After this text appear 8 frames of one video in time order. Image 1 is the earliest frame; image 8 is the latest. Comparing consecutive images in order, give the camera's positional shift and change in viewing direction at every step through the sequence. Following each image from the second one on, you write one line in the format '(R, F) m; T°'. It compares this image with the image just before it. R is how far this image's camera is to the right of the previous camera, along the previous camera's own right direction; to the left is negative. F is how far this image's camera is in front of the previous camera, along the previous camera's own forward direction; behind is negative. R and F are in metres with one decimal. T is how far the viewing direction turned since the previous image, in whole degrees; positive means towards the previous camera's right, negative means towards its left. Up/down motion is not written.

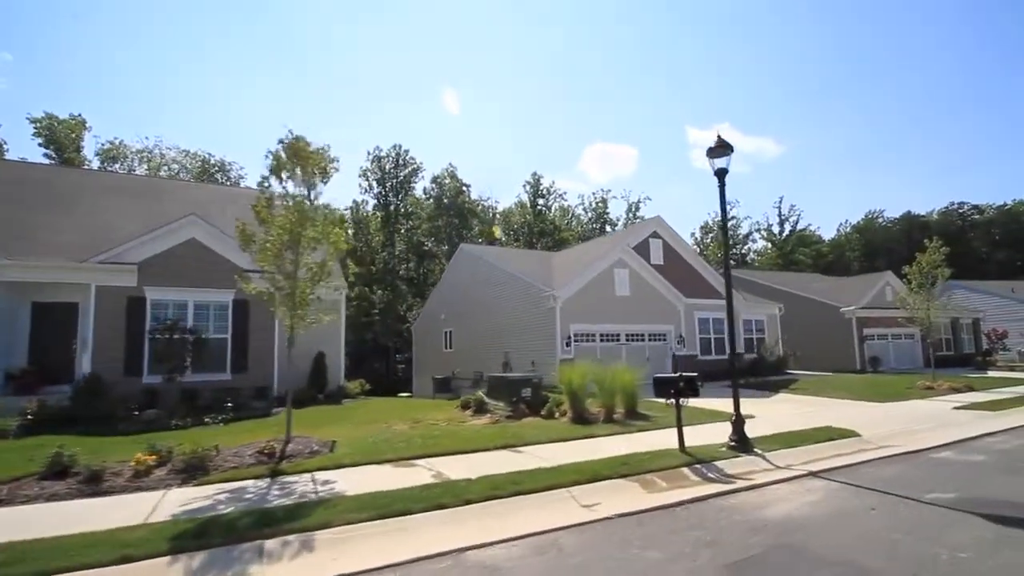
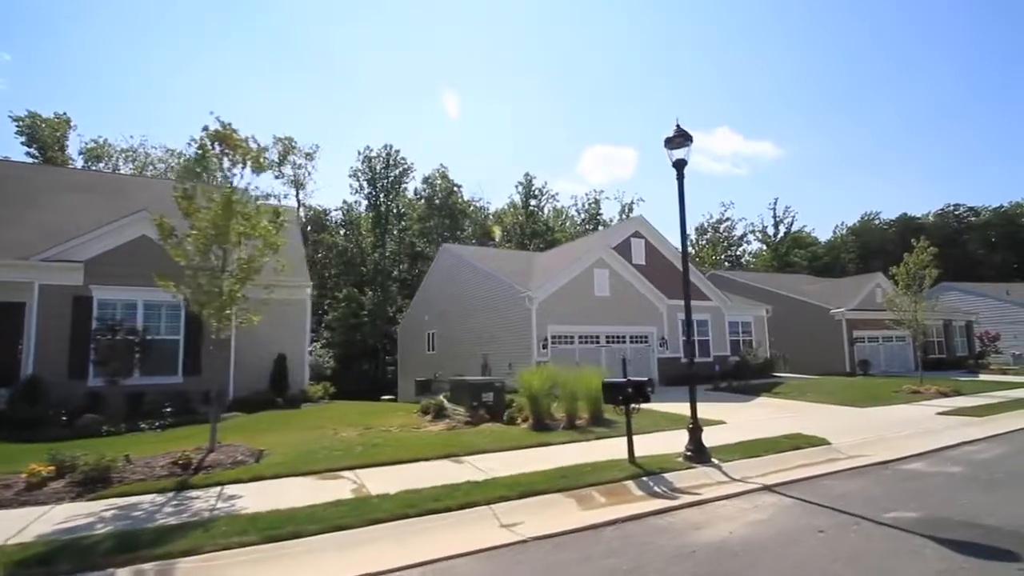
(+1.1, +0.7) m; 0°
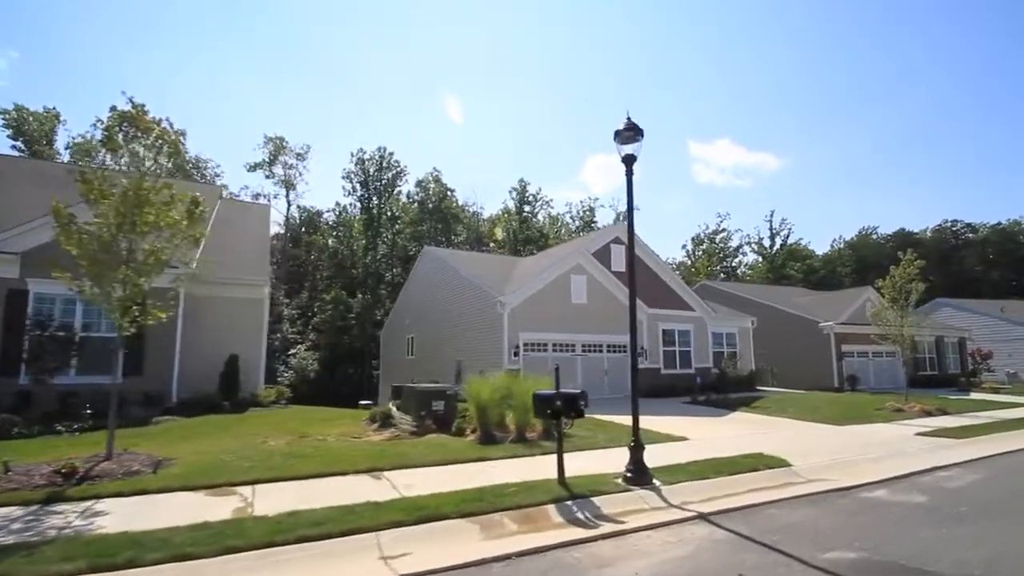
(+1.3, +0.8) m; 0°
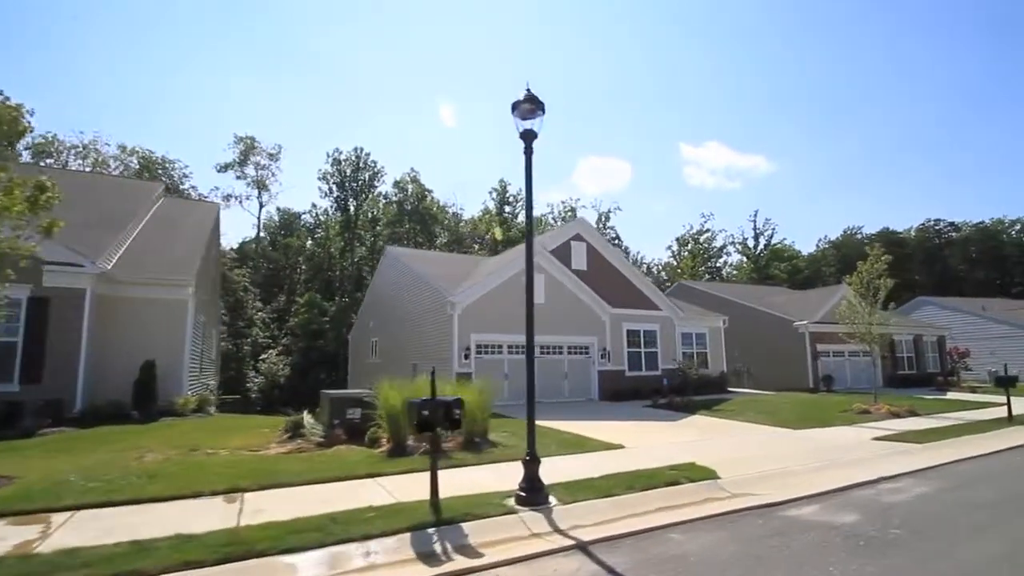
(+1.8, +1.1) m; +1°
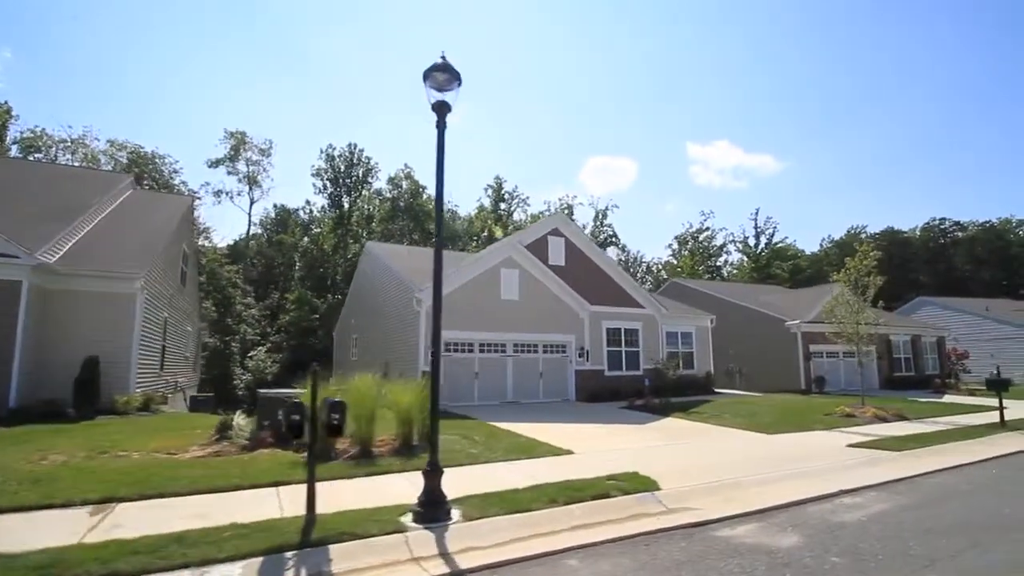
(+1.4, +0.9) m; -1°
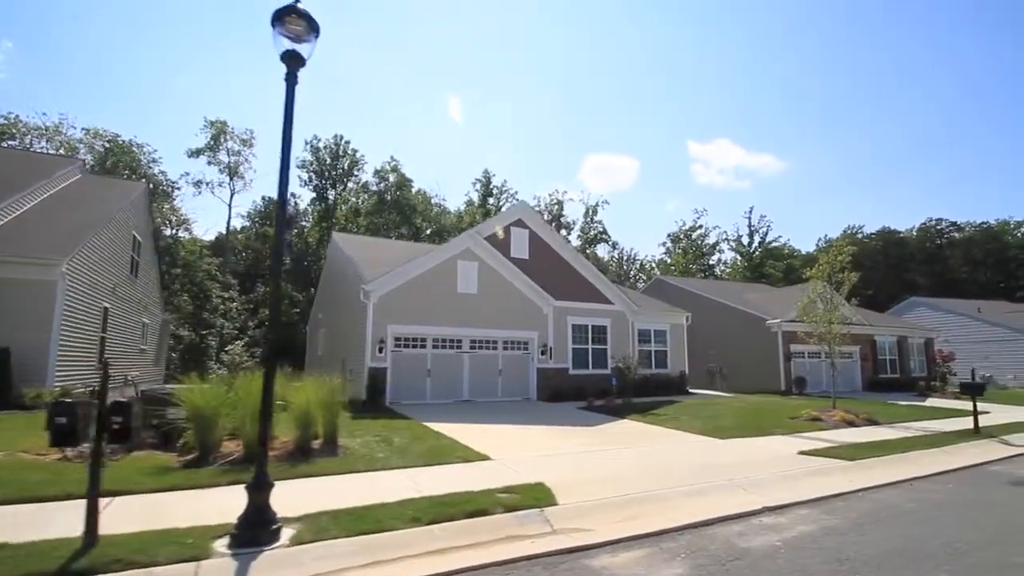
(+1.8, +1.0) m; 0°
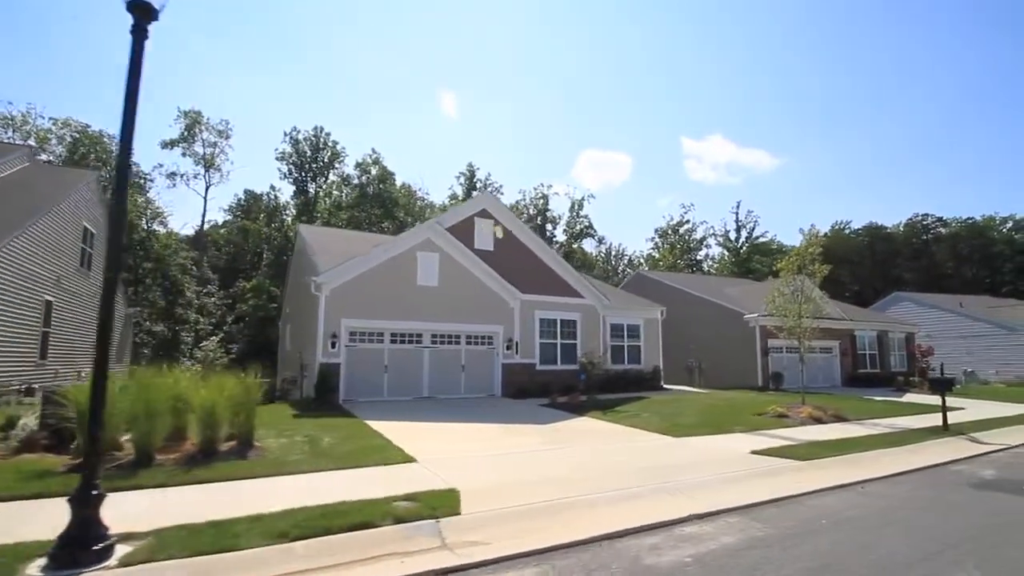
(+1.3, +0.7) m; +1°
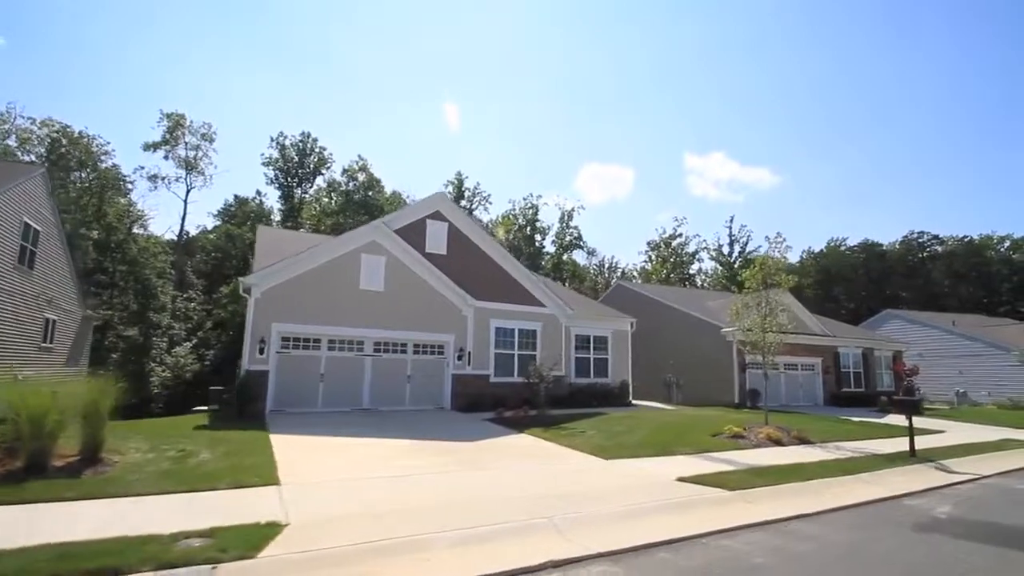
(+2.0, +1.1) m; 0°
